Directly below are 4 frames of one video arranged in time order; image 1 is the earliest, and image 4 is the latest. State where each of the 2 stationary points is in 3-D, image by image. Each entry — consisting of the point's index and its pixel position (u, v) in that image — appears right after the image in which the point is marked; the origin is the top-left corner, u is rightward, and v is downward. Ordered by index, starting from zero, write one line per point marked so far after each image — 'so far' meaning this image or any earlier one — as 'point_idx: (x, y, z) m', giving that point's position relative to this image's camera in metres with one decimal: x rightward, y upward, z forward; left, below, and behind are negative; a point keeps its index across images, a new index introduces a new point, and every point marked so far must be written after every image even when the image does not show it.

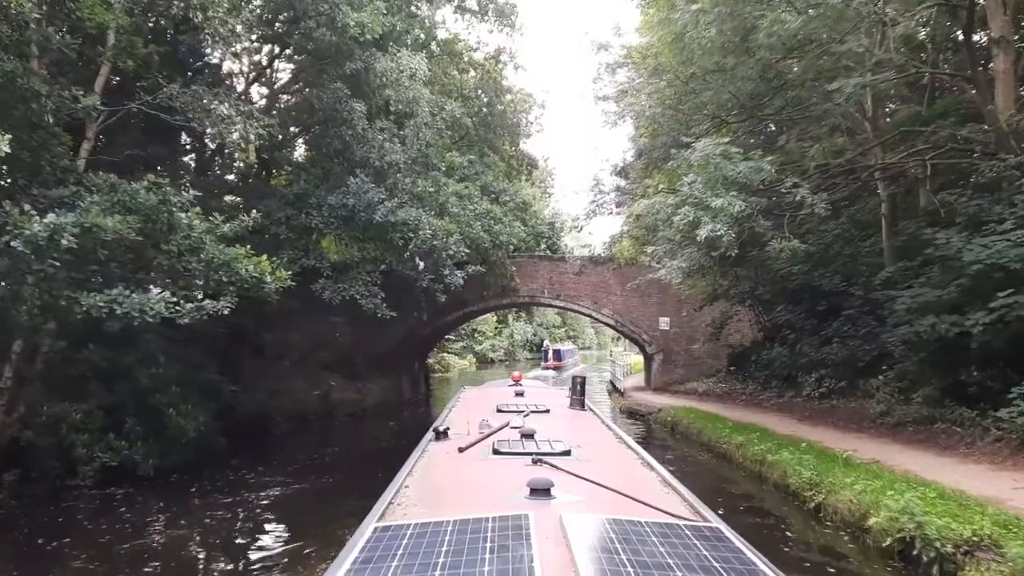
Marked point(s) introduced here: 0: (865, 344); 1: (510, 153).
0: (+4.4, -0.7, +12.4) m
1: (0.0, +2.4, +17.8) m
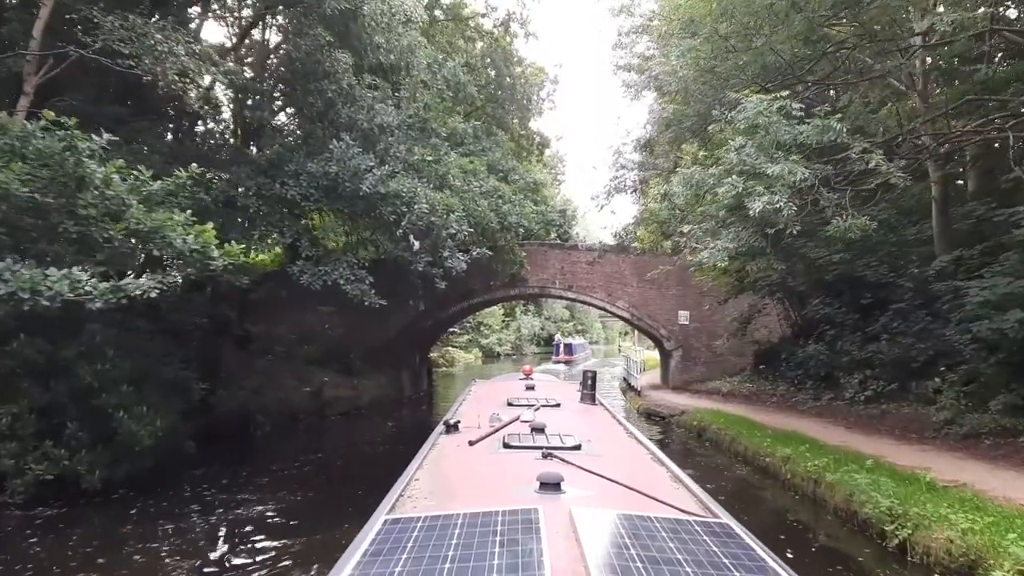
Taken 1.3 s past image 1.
0: (+4.5, -0.6, +11.0) m
1: (+0.1, +2.6, +16.4) m
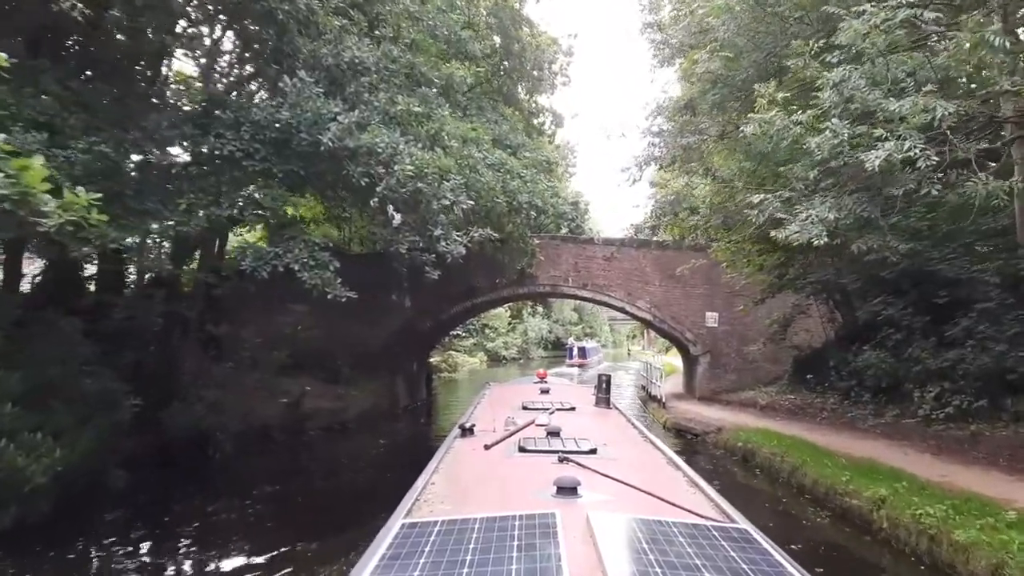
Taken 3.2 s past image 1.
0: (+4.6, -0.6, +9.1) m
1: (+0.3, +2.6, +14.4) m
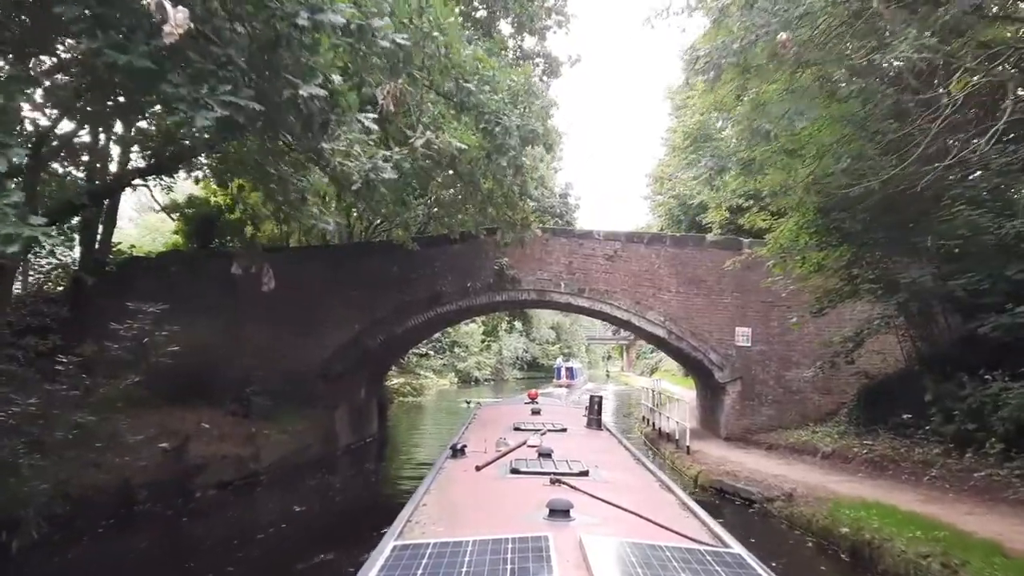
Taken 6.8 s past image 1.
0: (+4.5, -0.5, +5.5) m
1: (0.0, +2.6, +10.8) m
